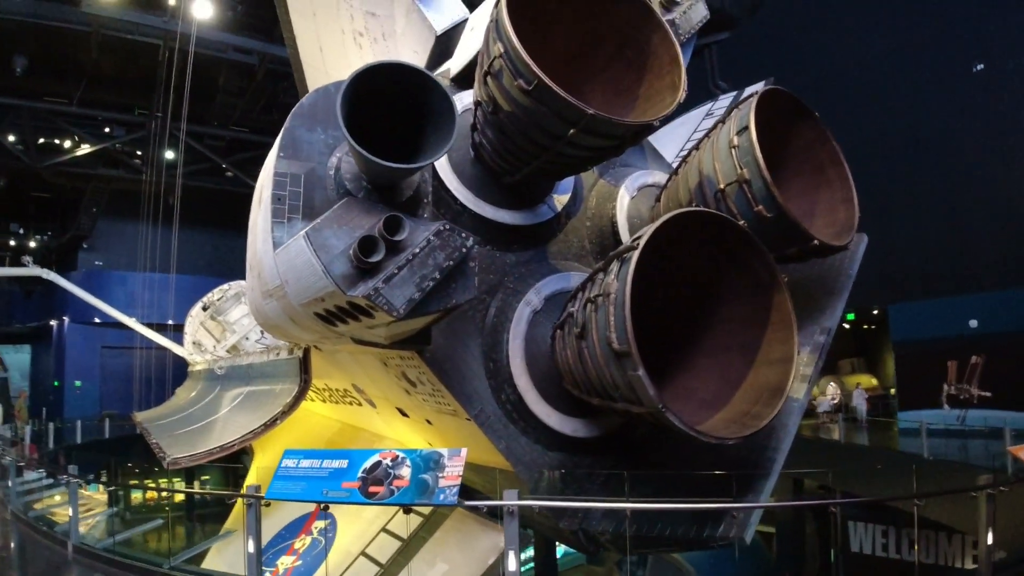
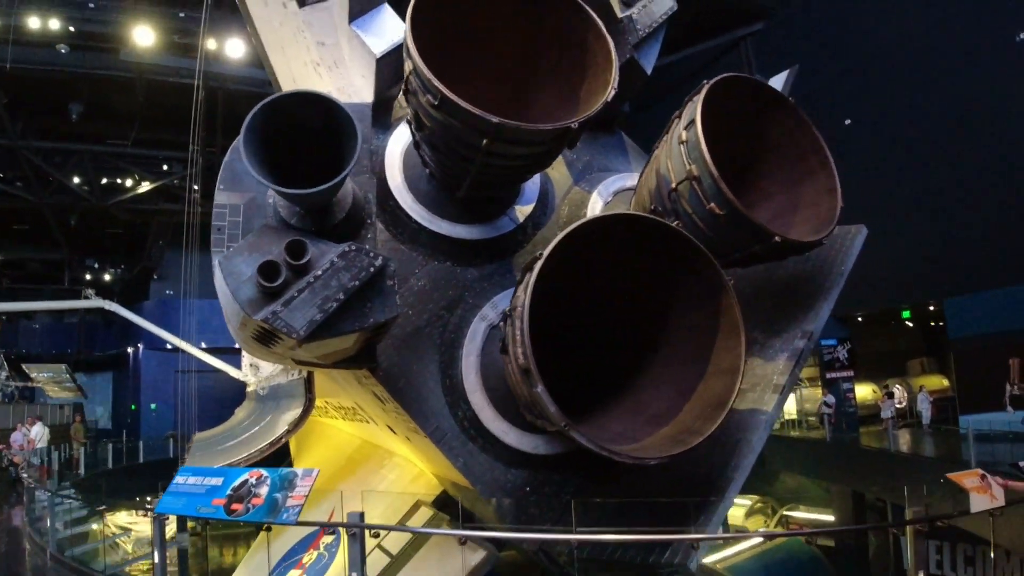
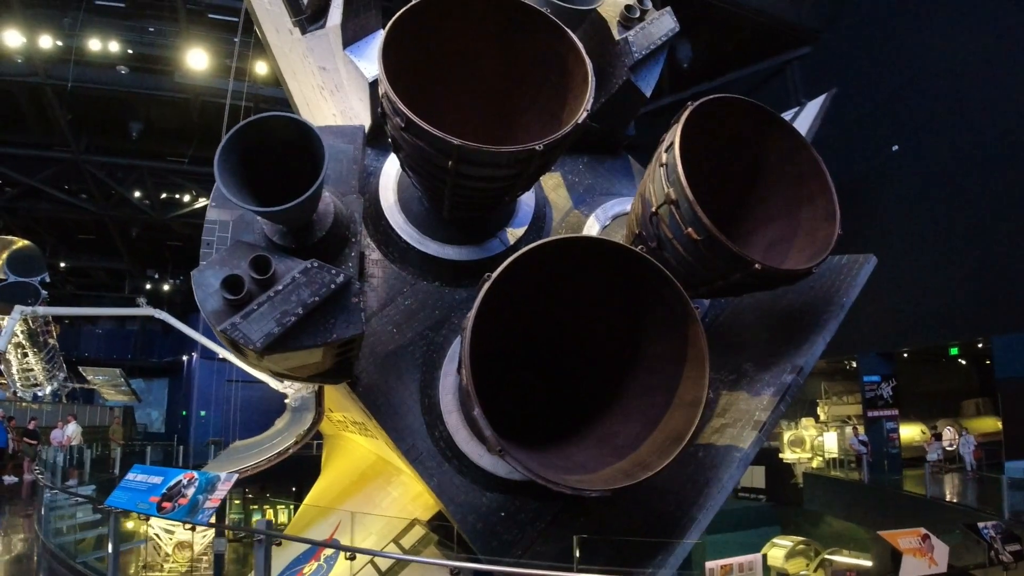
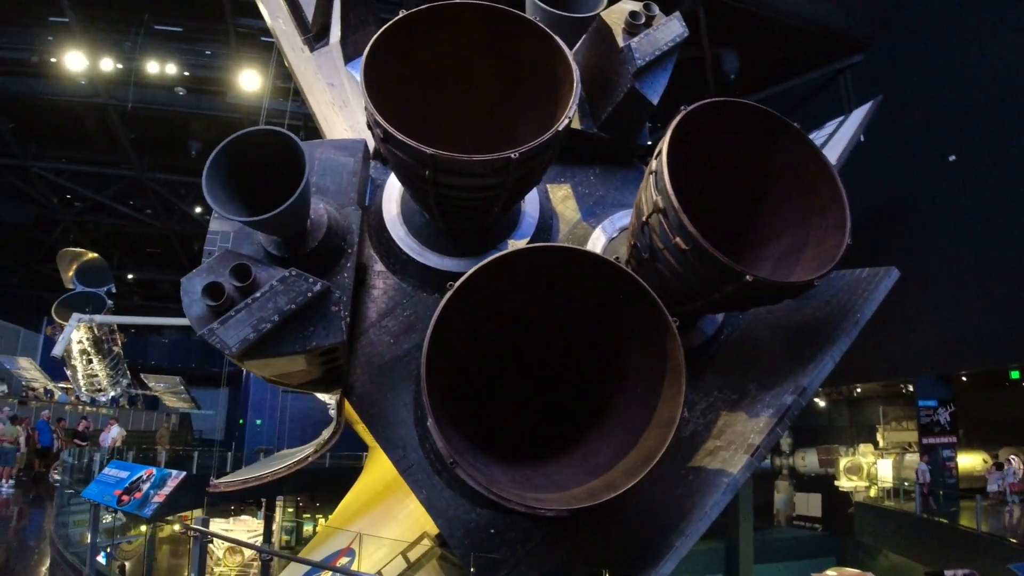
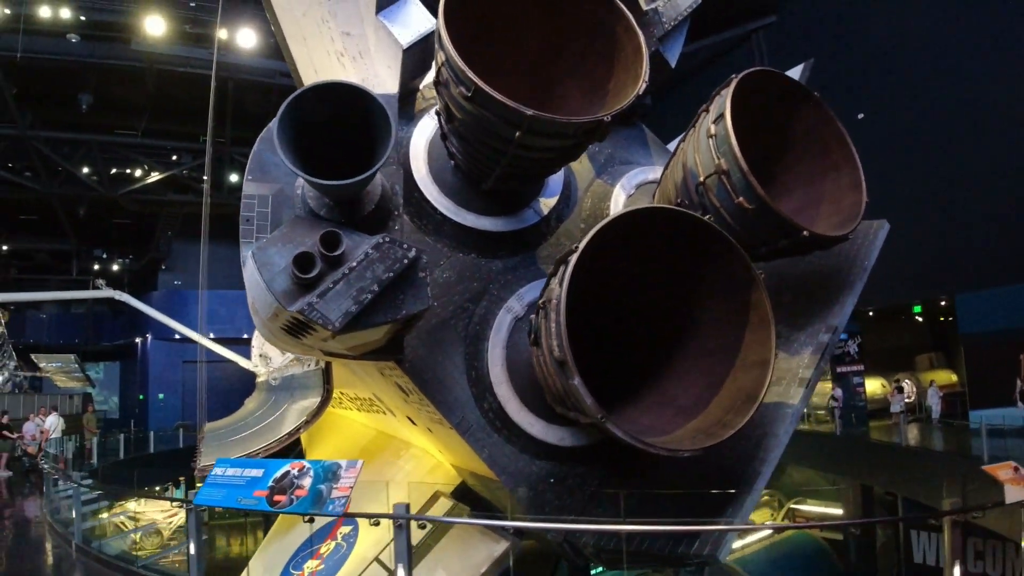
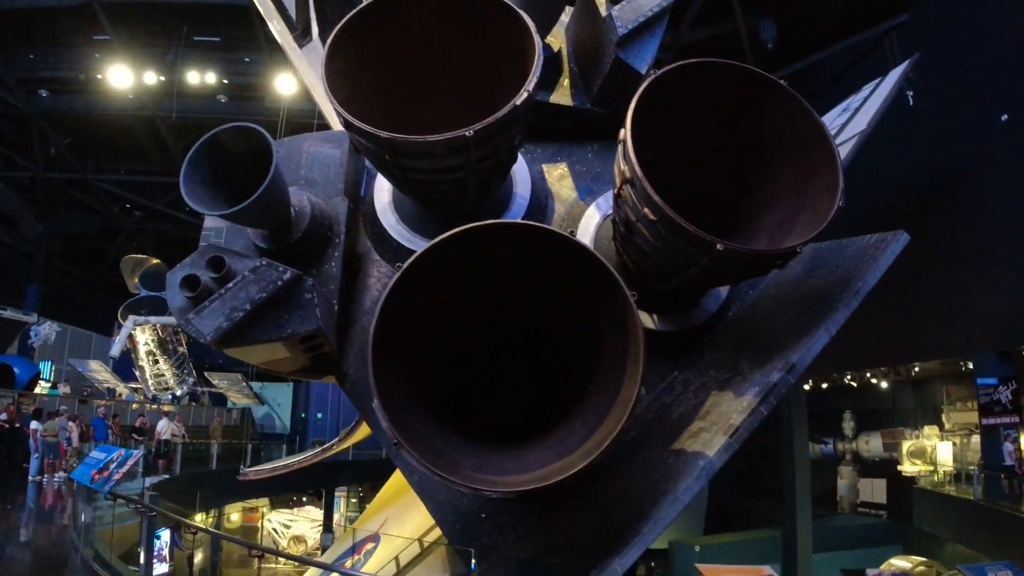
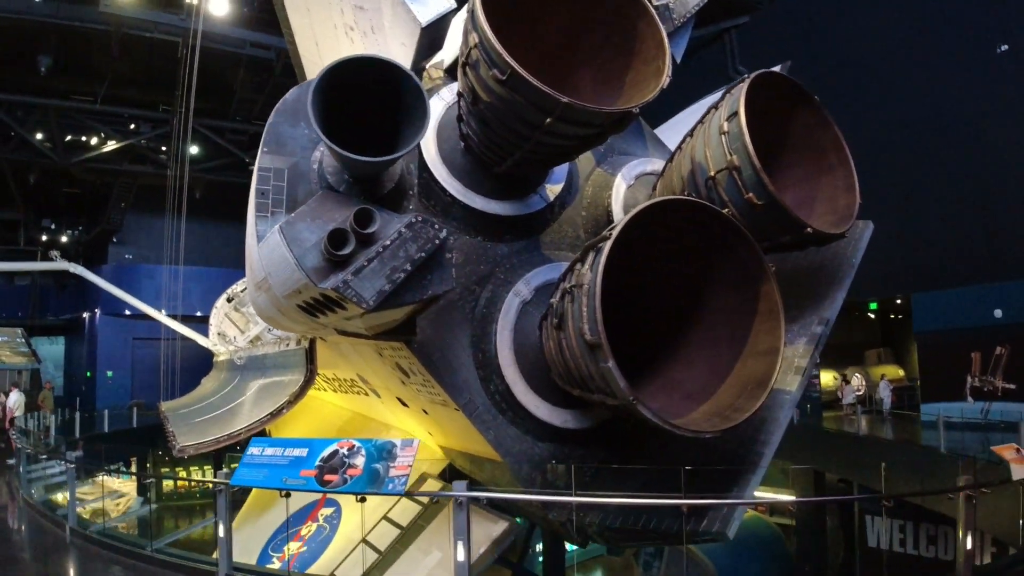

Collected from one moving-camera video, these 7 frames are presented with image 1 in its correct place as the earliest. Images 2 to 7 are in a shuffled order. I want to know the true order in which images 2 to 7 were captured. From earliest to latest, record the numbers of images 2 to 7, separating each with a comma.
7, 5, 2, 3, 4, 6
